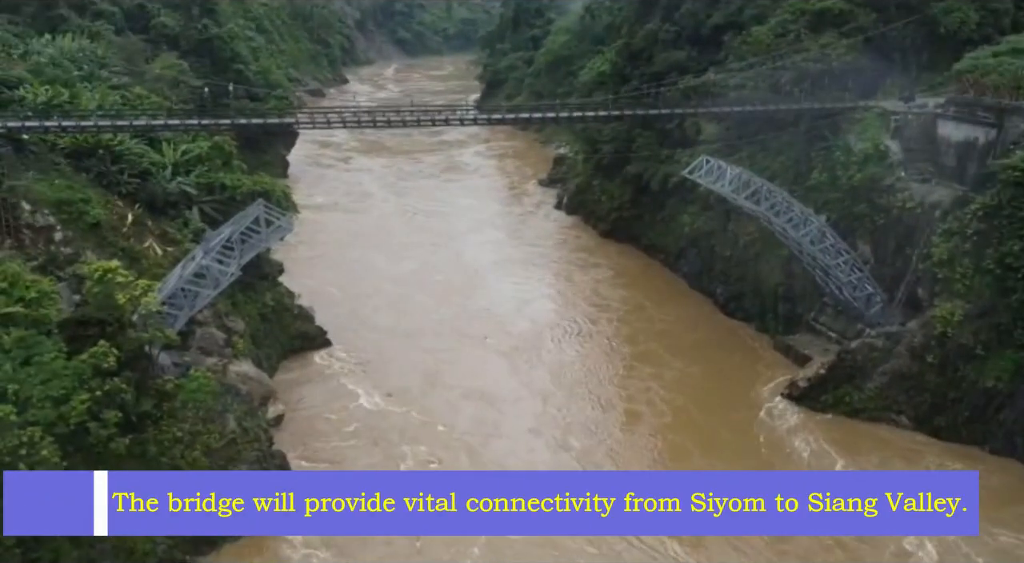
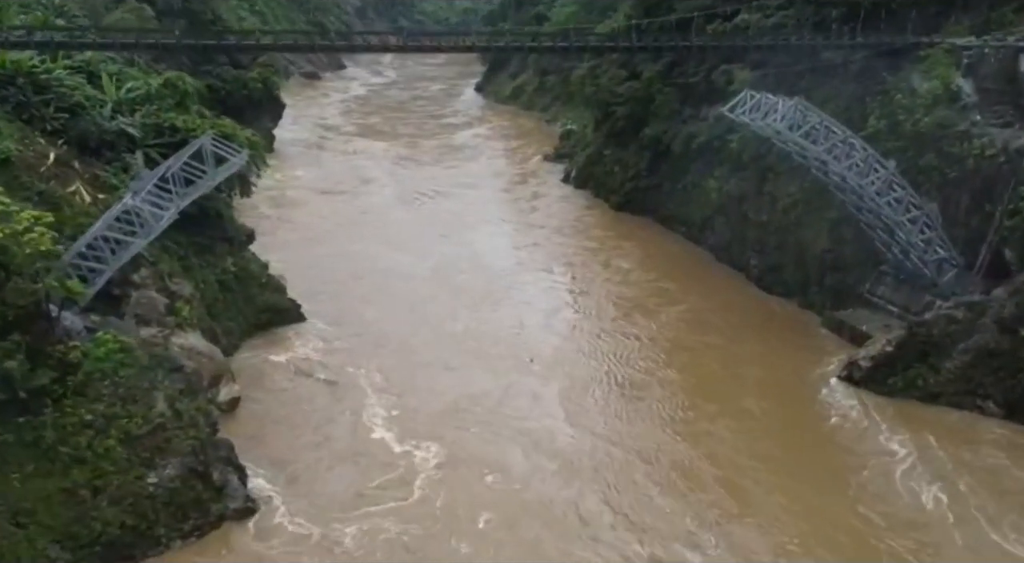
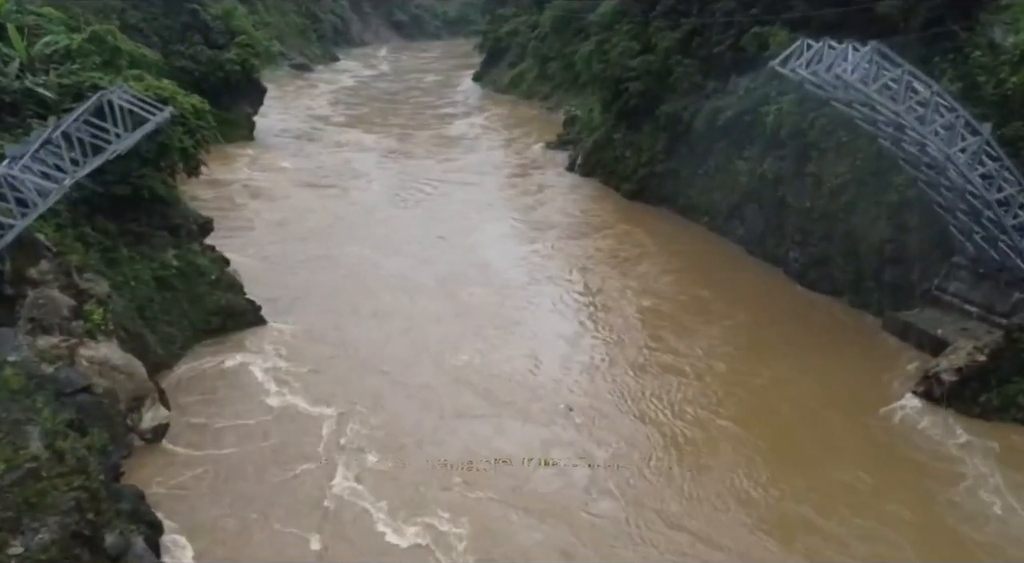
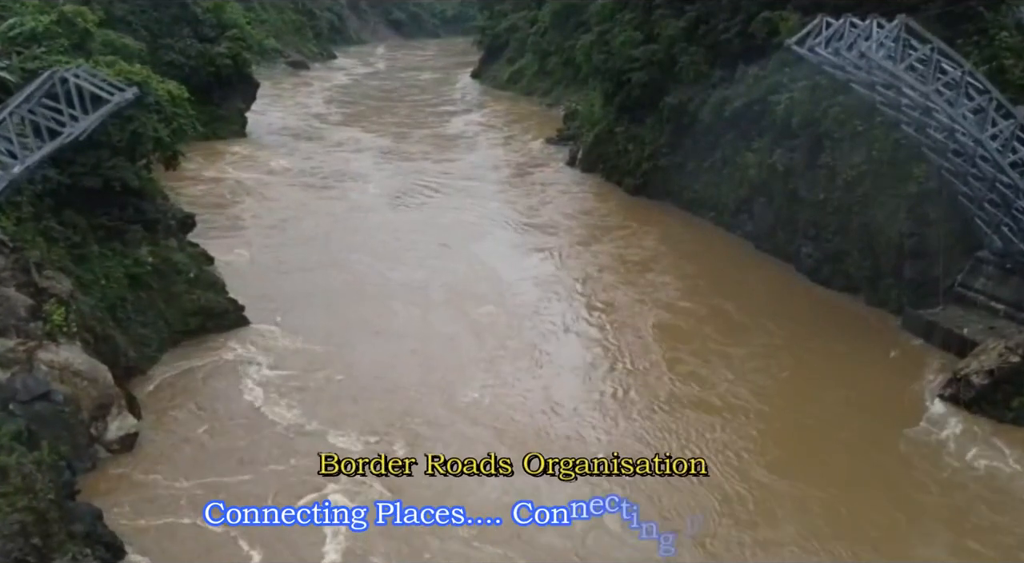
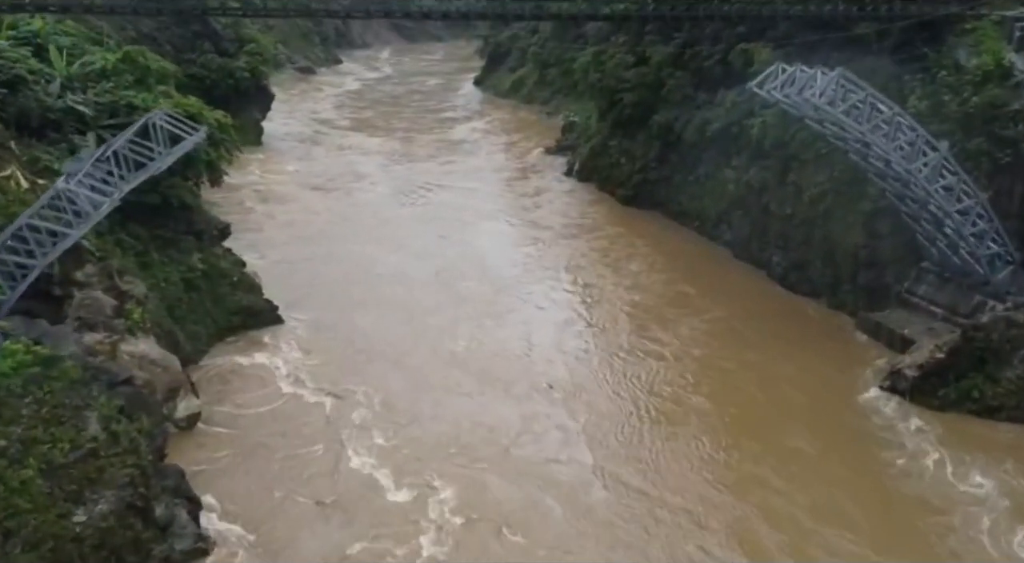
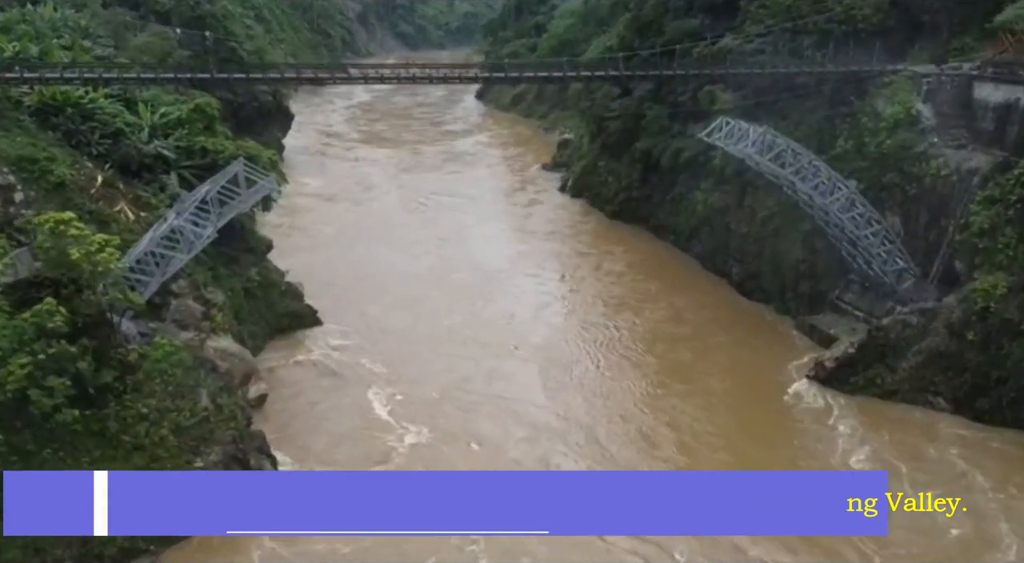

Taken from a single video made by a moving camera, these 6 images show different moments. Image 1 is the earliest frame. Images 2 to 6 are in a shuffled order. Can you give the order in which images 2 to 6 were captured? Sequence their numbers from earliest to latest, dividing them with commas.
6, 2, 5, 3, 4
